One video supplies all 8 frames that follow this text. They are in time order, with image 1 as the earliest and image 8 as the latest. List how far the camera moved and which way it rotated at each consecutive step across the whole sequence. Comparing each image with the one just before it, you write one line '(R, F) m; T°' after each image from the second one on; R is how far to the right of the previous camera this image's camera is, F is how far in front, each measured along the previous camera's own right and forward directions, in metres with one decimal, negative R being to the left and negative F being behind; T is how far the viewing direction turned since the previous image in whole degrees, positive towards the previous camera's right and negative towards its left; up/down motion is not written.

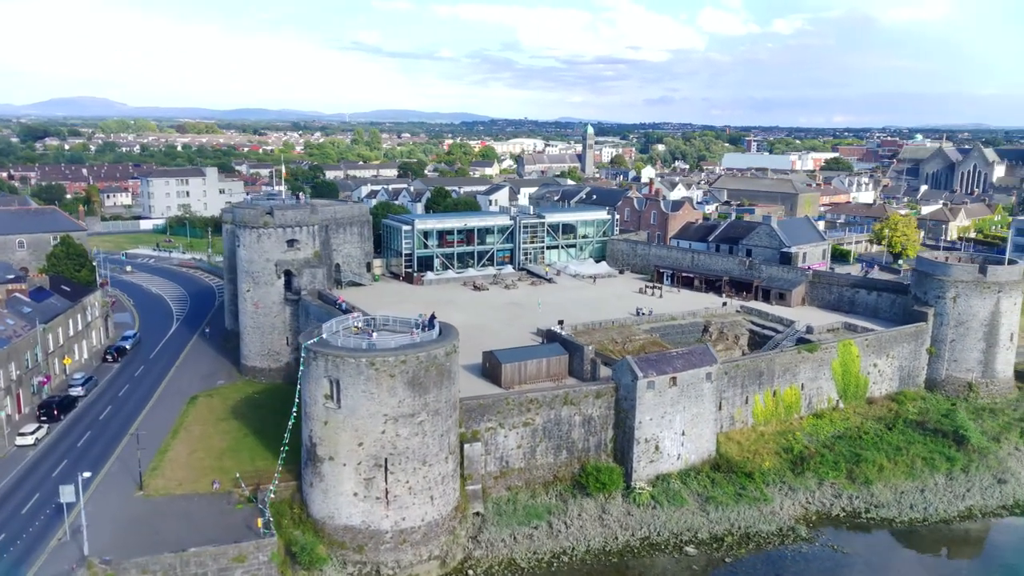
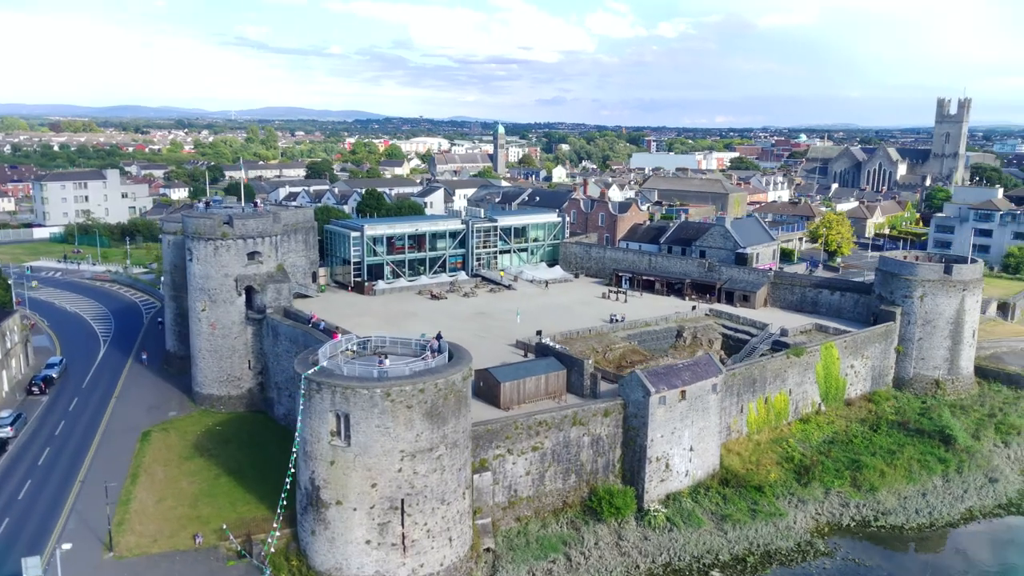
(-3.0, +2.1) m; +7°
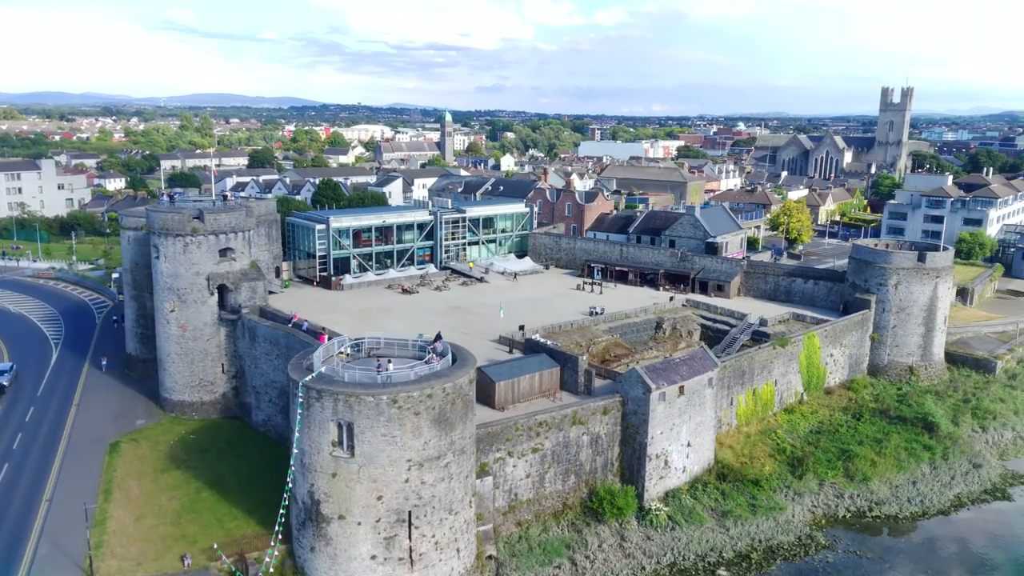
(-1.5, +1.0) m; +4°
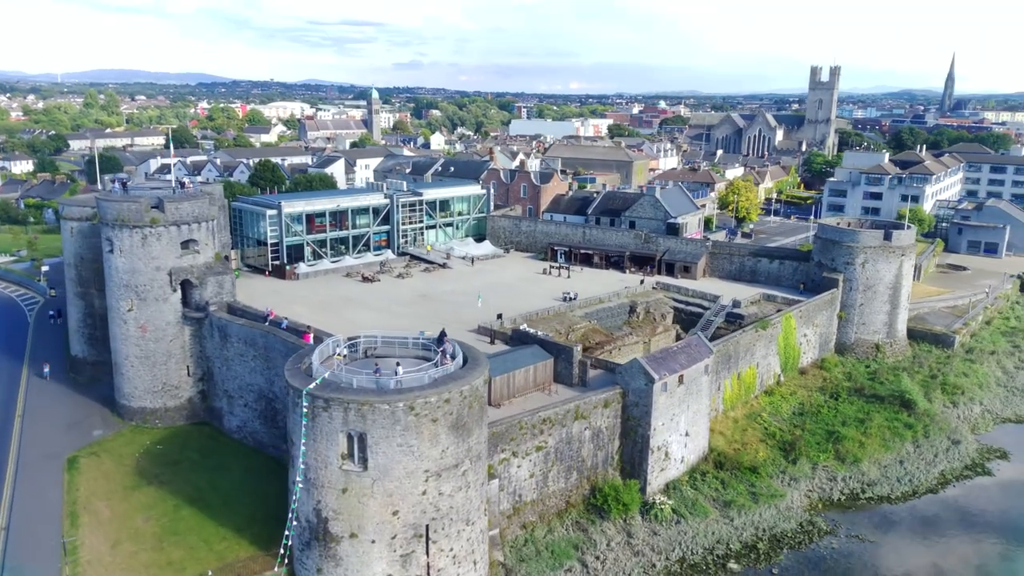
(-2.0, +1.3) m; +5°
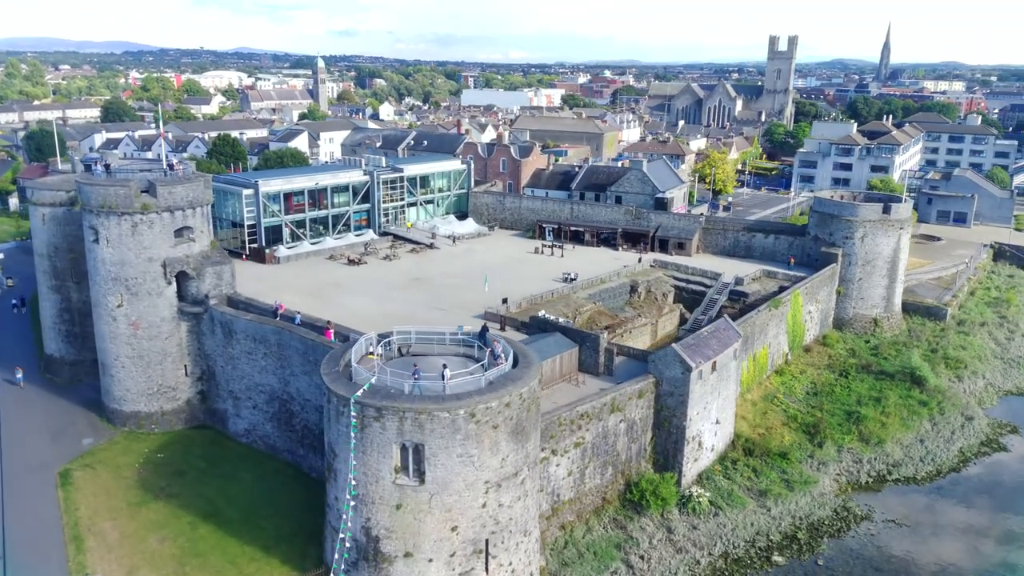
(-2.2, +1.5) m; +4°
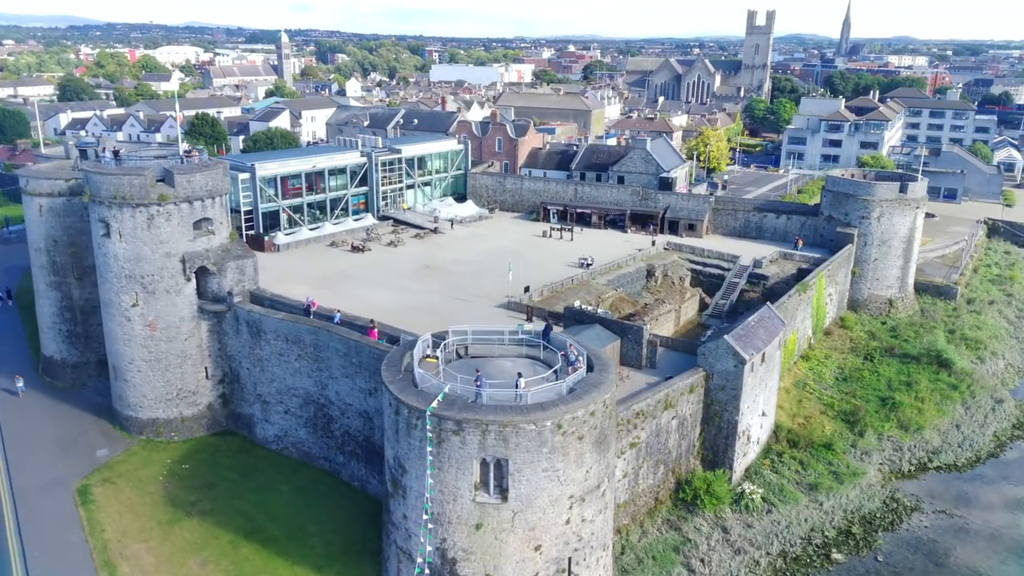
(-2.0, +1.3) m; +3°
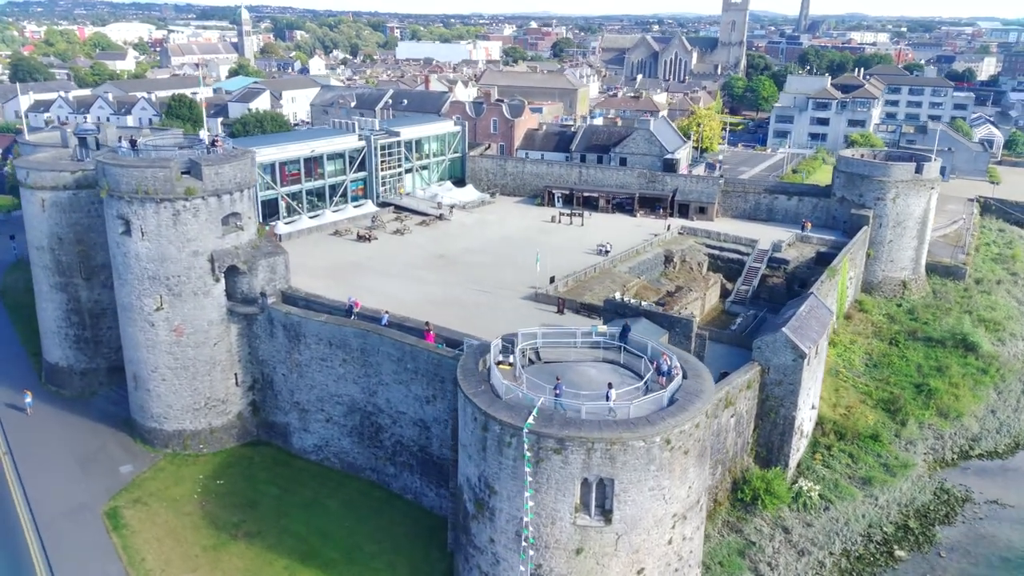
(-2.1, +1.2) m; +3°
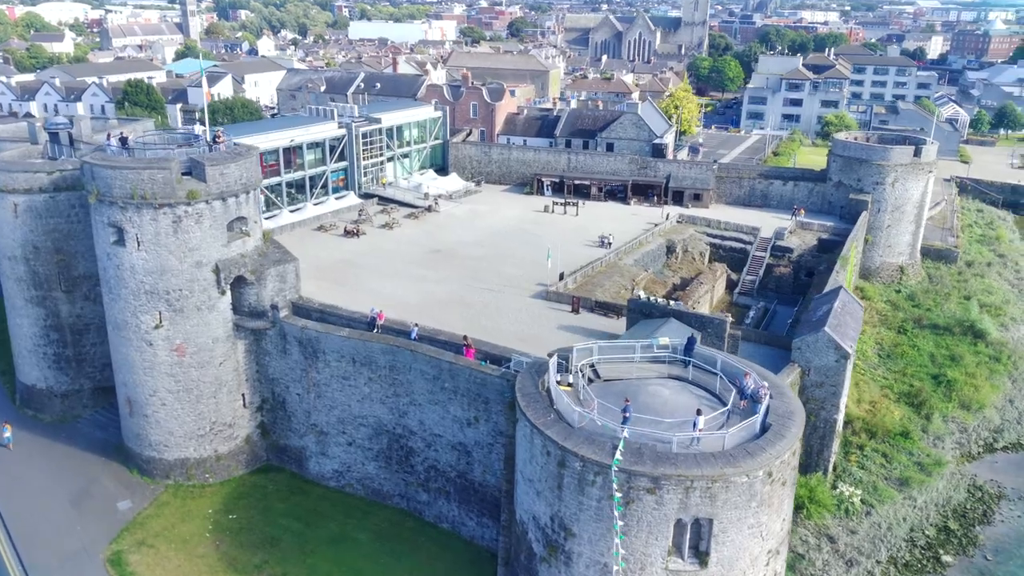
(-1.7, +1.4) m; +3°
